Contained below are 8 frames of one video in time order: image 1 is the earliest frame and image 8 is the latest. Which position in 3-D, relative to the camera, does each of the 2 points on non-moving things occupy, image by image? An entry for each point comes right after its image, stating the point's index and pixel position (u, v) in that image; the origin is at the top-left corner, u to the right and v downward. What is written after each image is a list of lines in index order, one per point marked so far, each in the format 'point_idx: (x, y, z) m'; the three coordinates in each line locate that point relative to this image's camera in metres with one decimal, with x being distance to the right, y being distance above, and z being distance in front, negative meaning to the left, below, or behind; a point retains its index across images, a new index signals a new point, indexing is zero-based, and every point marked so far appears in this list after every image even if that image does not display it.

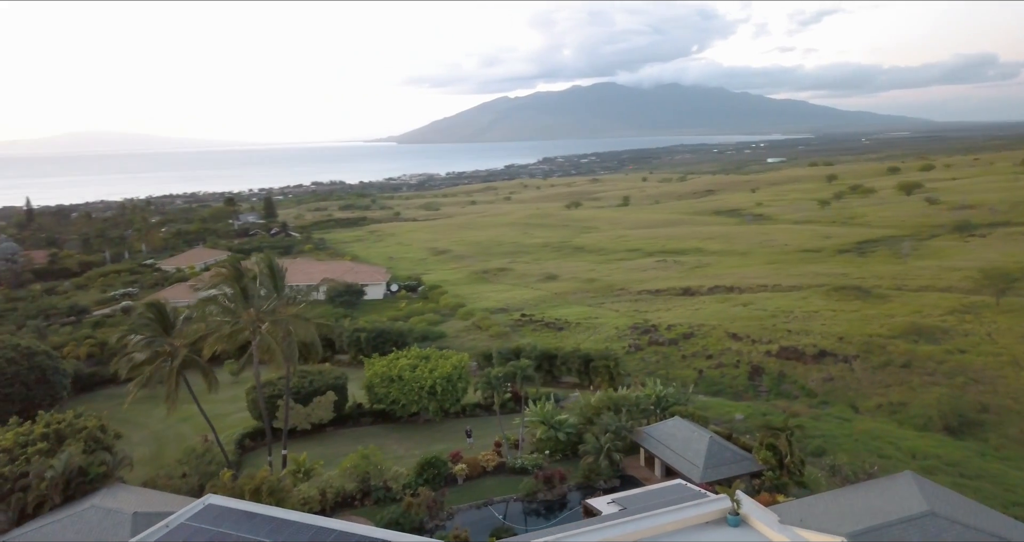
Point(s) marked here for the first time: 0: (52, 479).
0: (-11.3, -5.1, +18.8) m
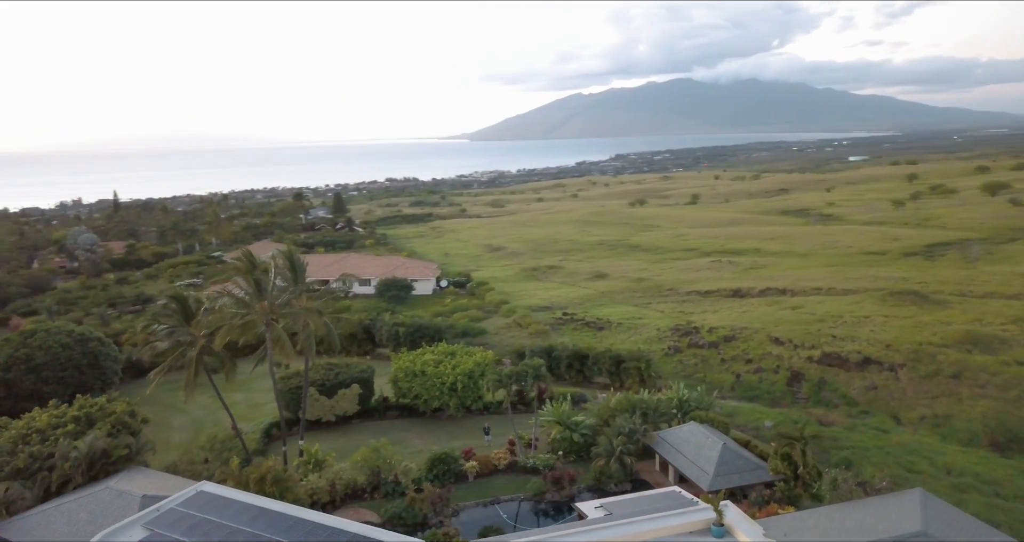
0: (-11.3, -4.9, +19.7) m
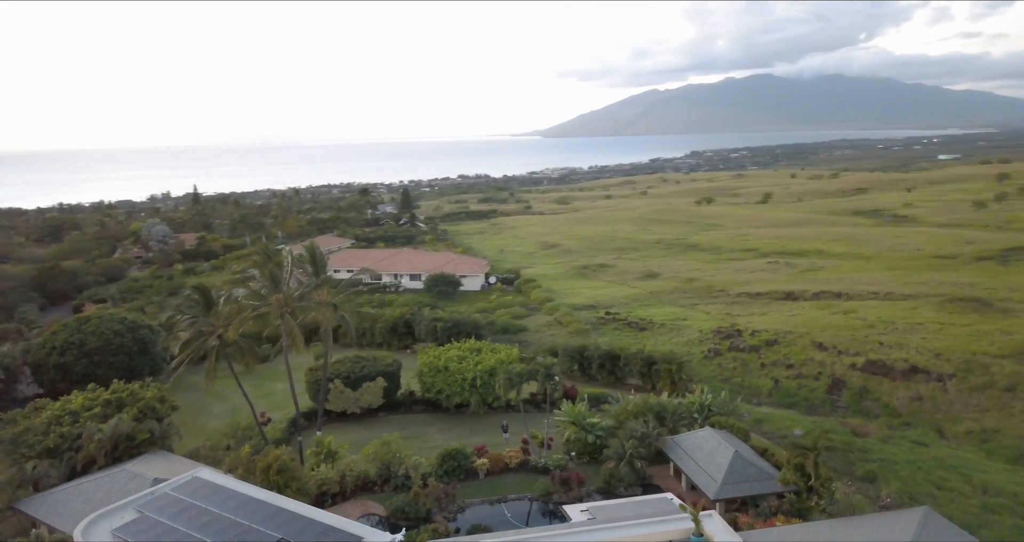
0: (-11.2, -4.6, +20.7) m
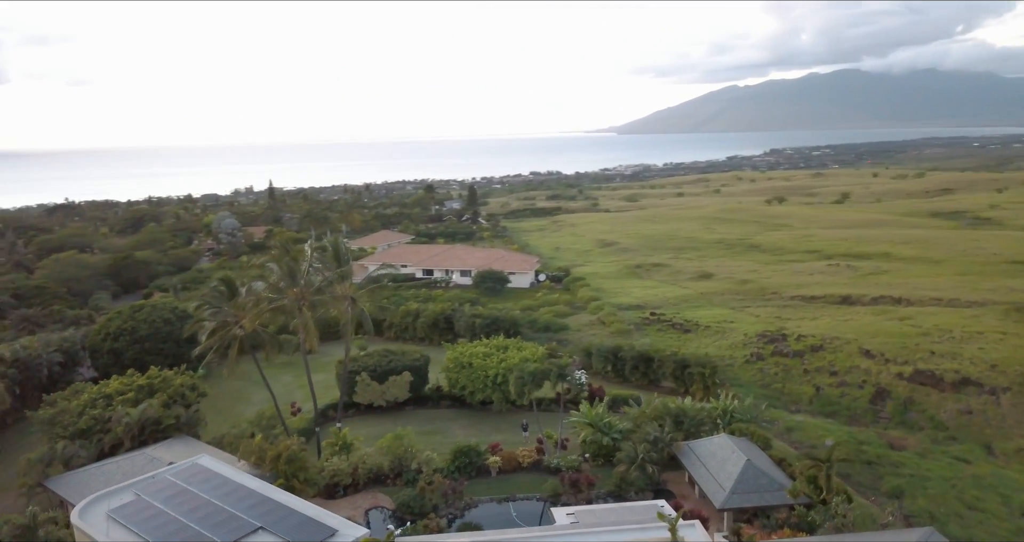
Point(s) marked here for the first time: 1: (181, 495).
0: (-10.9, -4.4, +21.7) m
1: (-6.5, -4.4, +15.0) m
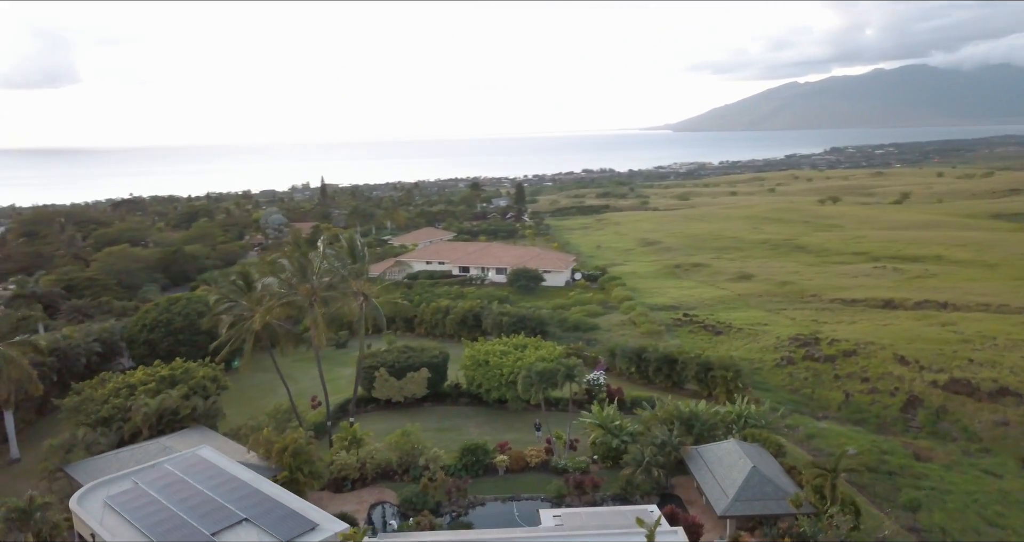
0: (-10.7, -4.2, +22.3) m
1: (-6.8, -4.3, +15.4) m
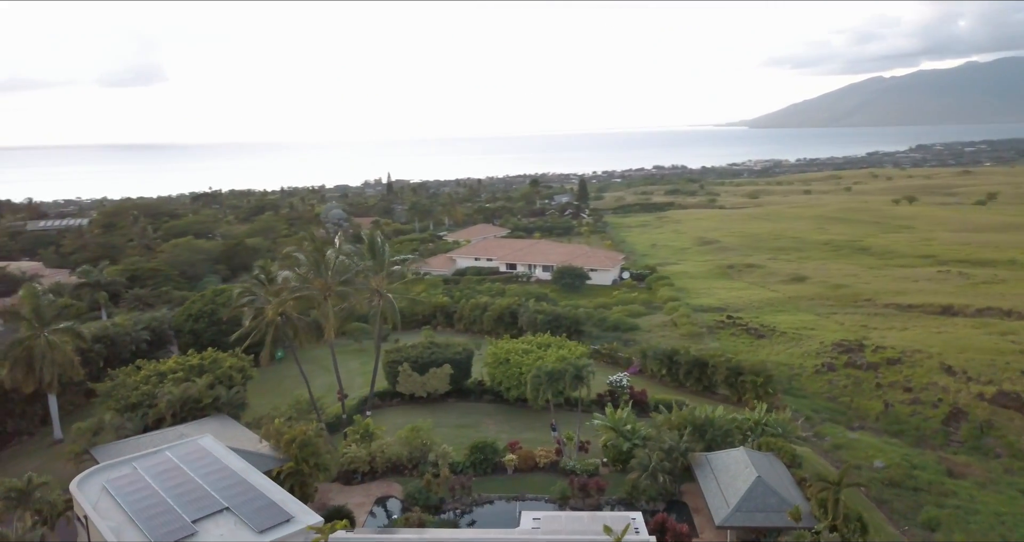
0: (-10.5, -4.0, +23.2) m
1: (-7.1, -4.2, +15.9) m
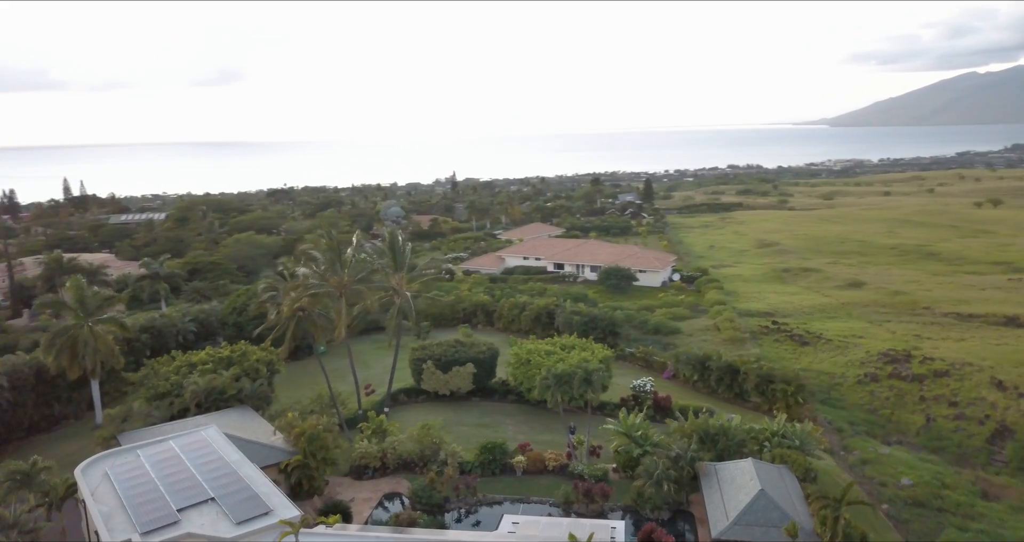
0: (-10.1, -3.8, +24.1) m
1: (-7.4, -4.1, +16.5) m
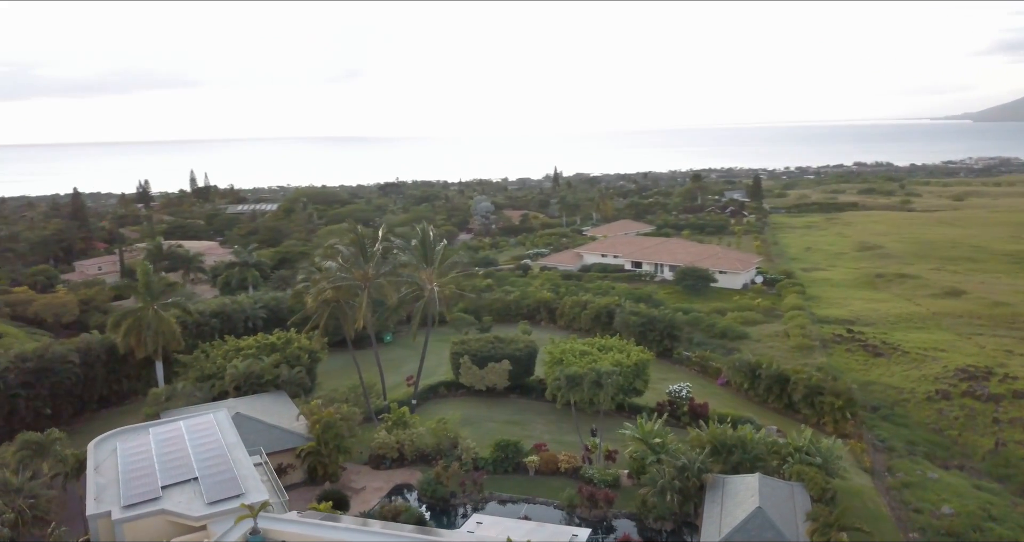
0: (-9.3, -3.5, +25.4) m
1: (-7.8, -3.9, +17.5) m
